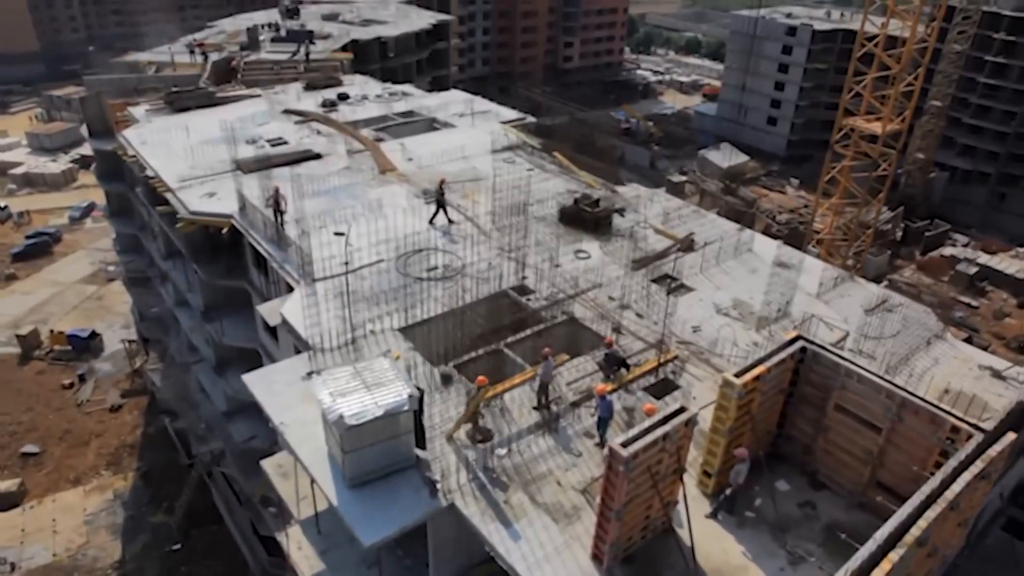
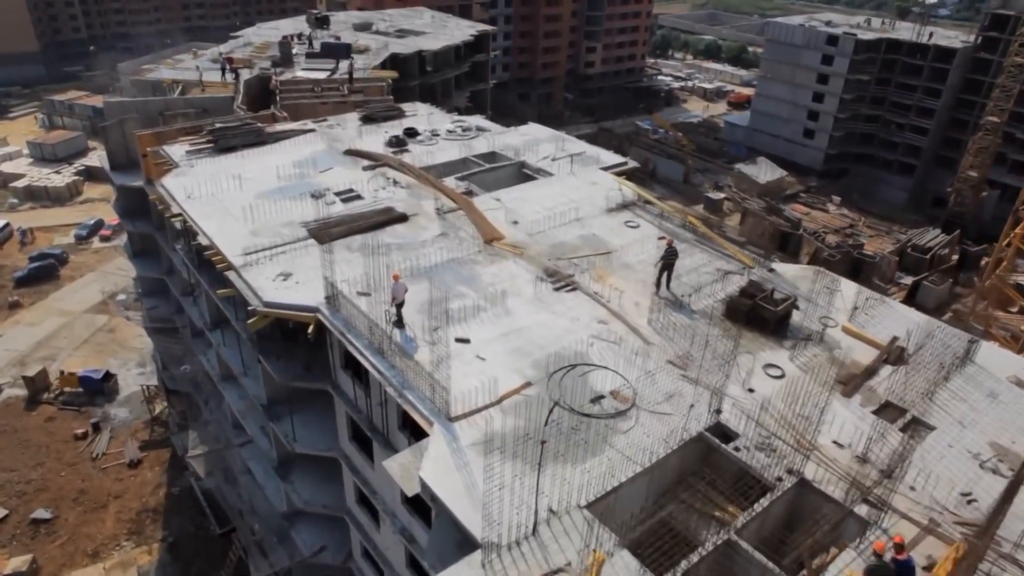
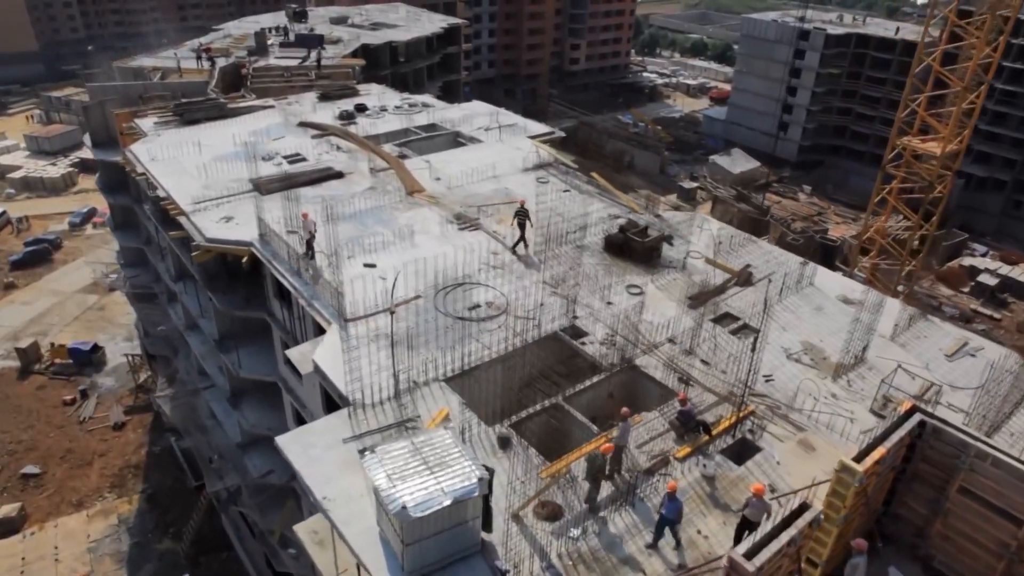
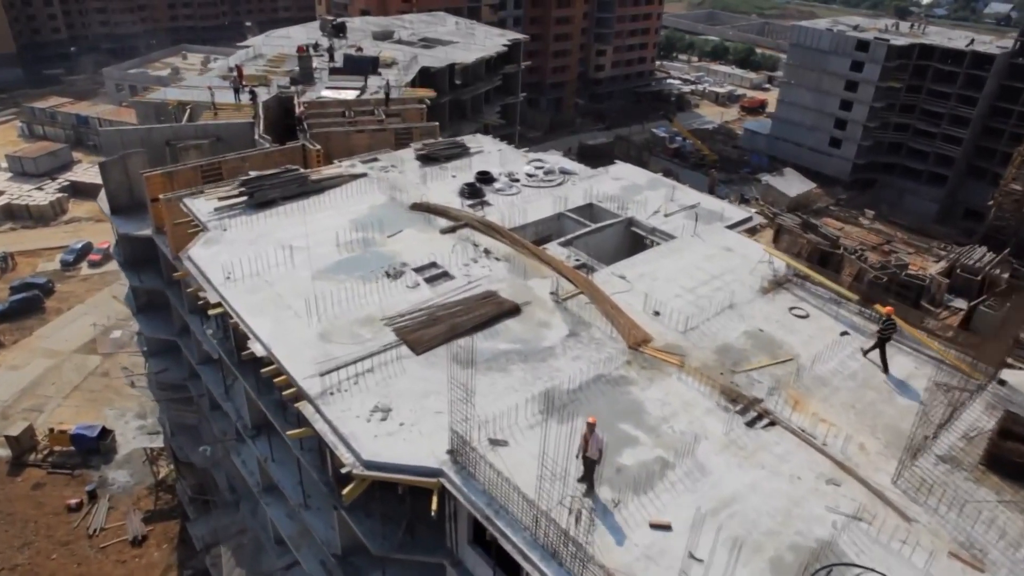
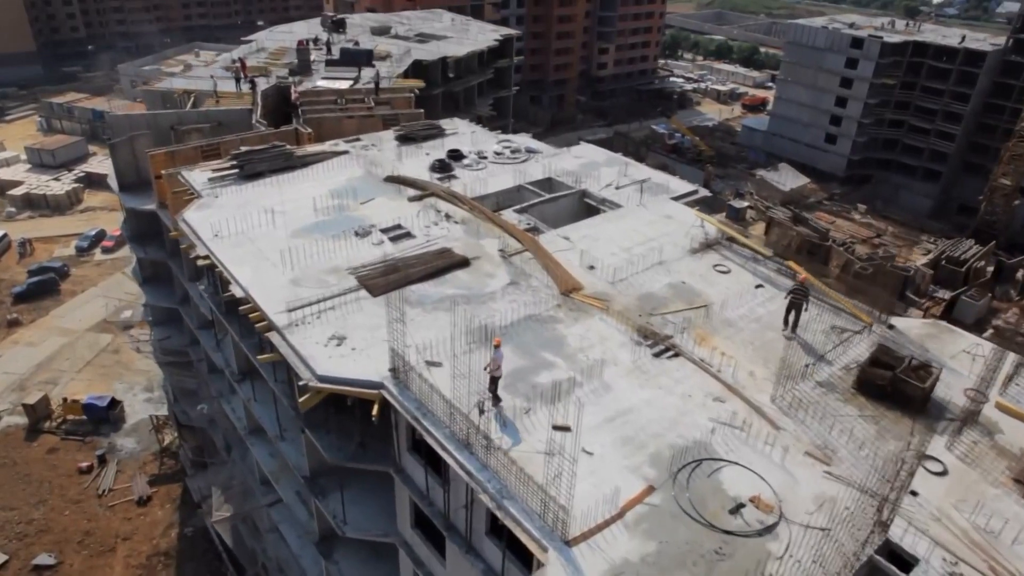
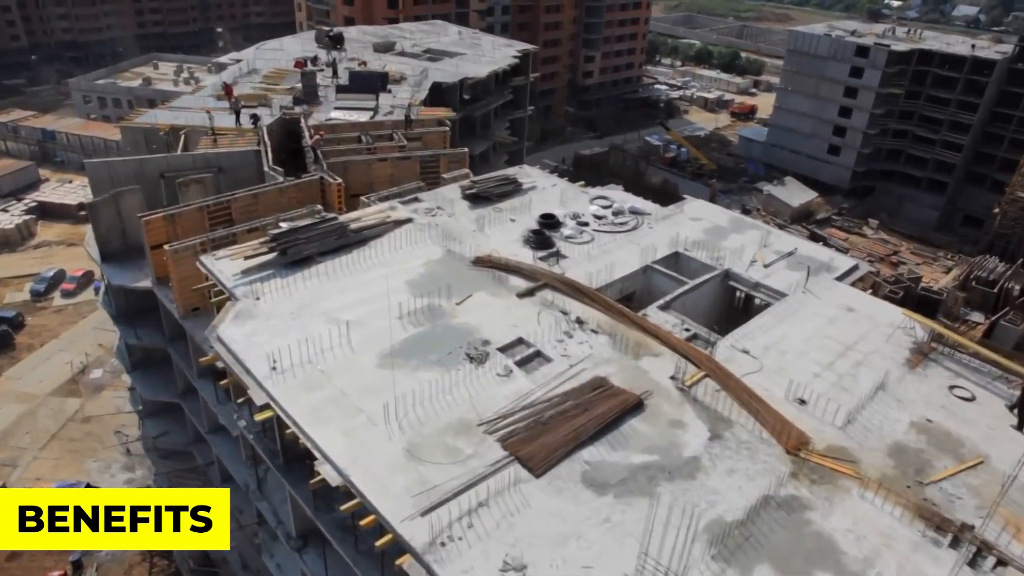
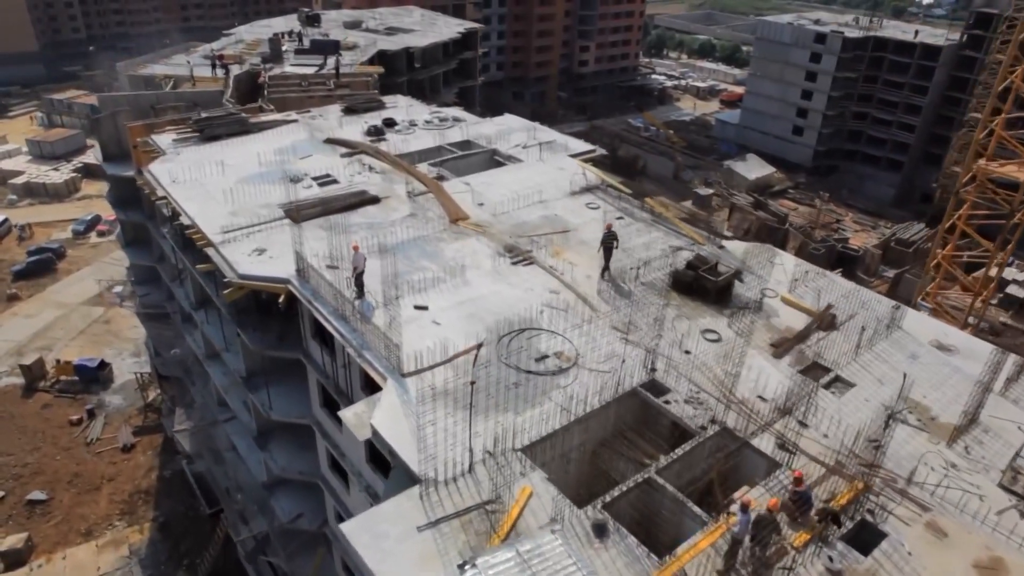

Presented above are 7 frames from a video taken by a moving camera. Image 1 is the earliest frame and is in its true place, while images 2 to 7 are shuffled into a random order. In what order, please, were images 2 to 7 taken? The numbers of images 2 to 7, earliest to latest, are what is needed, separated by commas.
3, 7, 2, 5, 4, 6
